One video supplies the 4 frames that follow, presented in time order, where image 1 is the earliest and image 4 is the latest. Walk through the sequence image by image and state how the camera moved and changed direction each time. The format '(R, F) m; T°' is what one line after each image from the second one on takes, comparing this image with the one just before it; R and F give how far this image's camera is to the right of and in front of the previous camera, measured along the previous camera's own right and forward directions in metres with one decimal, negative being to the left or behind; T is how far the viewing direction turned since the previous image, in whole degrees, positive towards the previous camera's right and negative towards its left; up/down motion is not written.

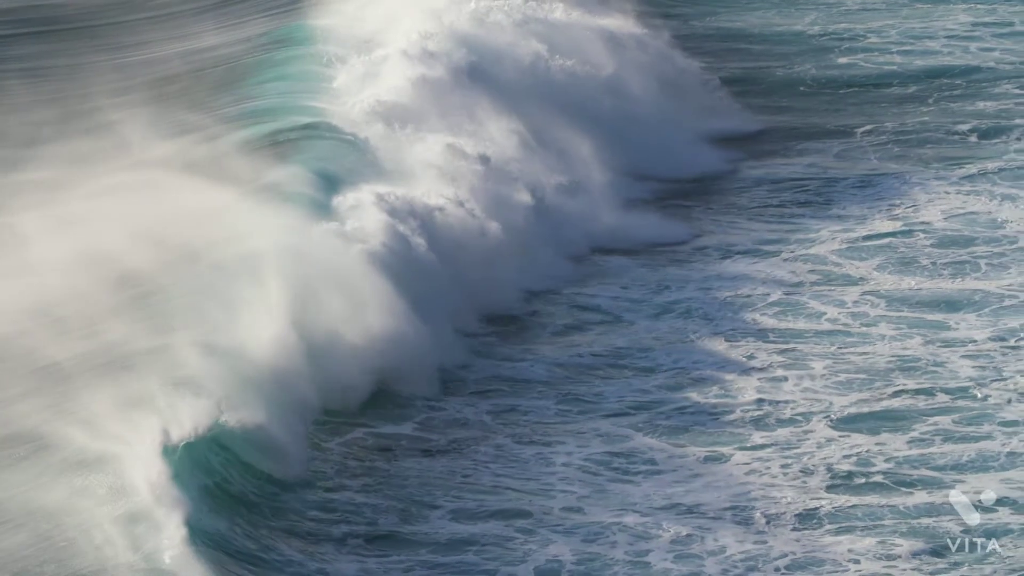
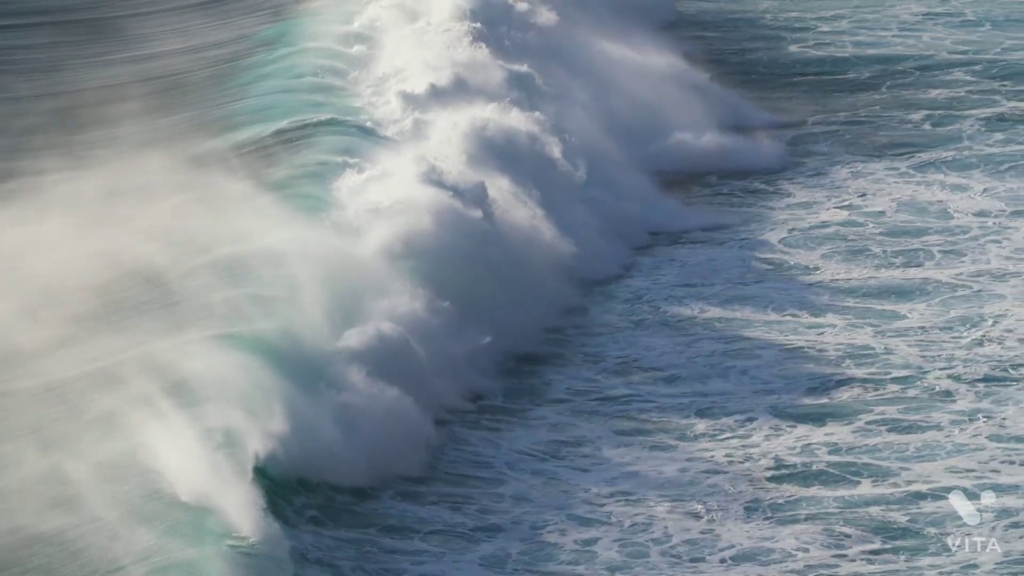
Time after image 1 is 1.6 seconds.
(+0.1, +0.2) m; +2°
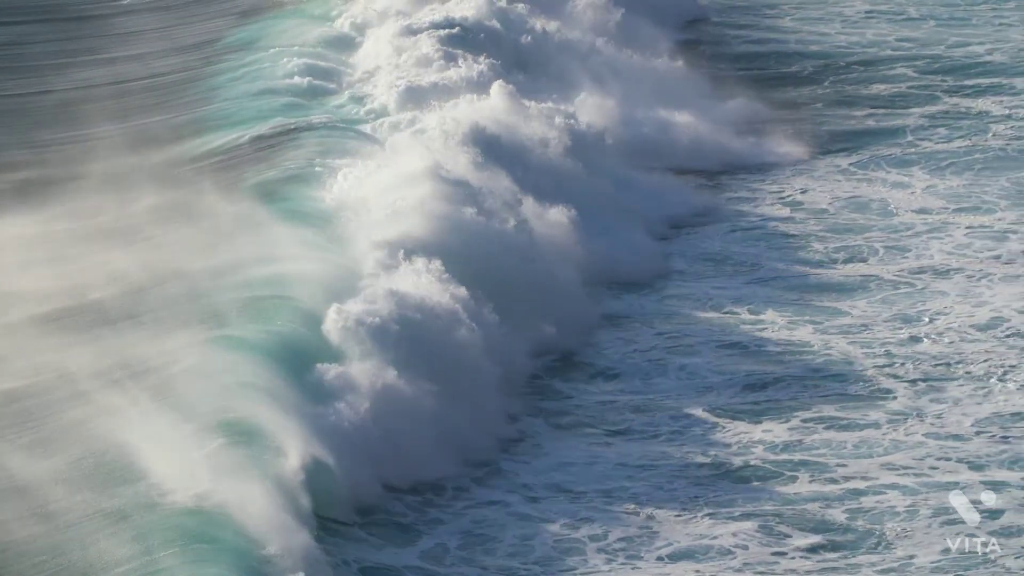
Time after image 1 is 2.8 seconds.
(+0.3, +0.1) m; +1°
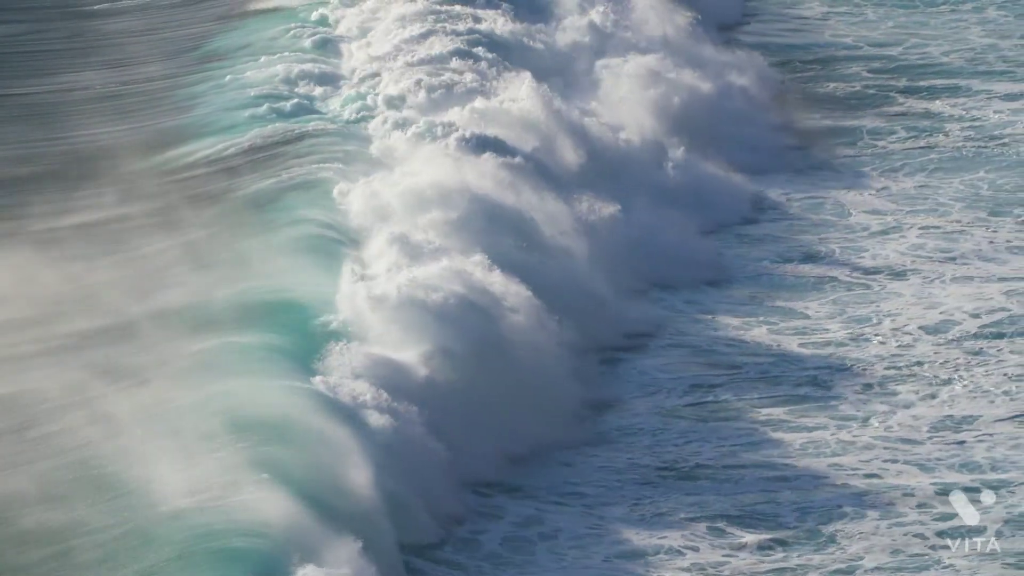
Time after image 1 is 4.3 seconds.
(+0.6, 0.0) m; -1°
